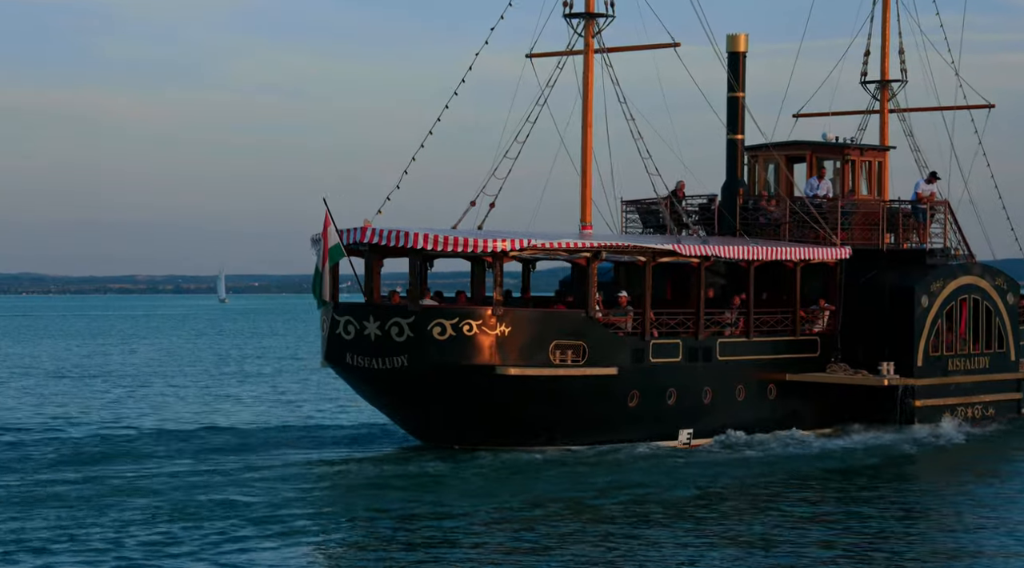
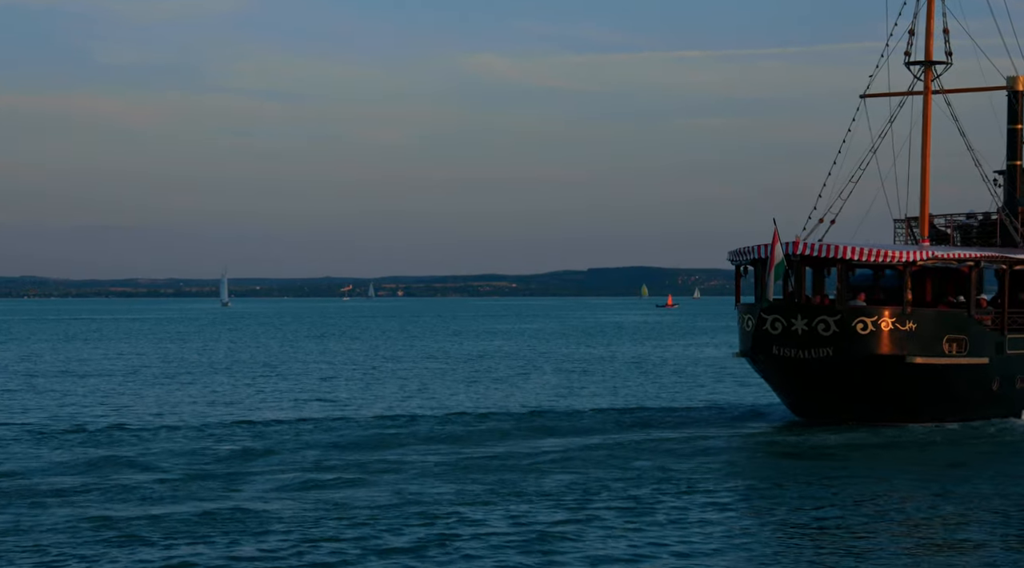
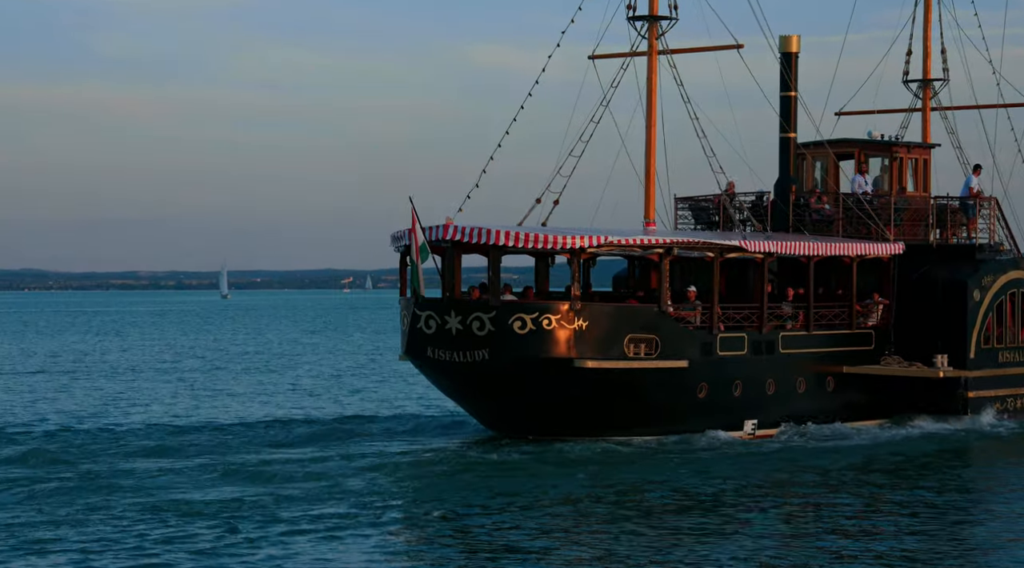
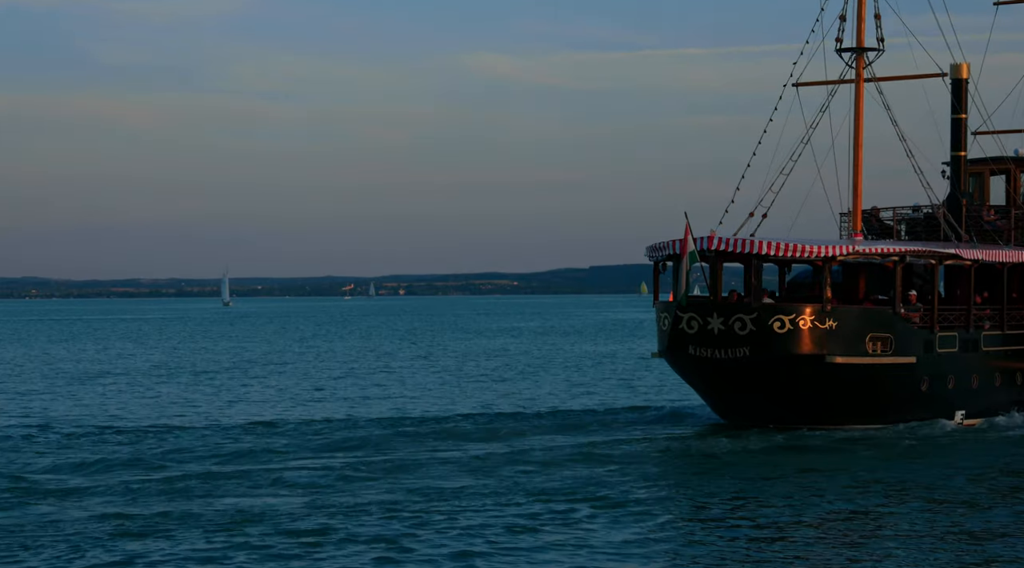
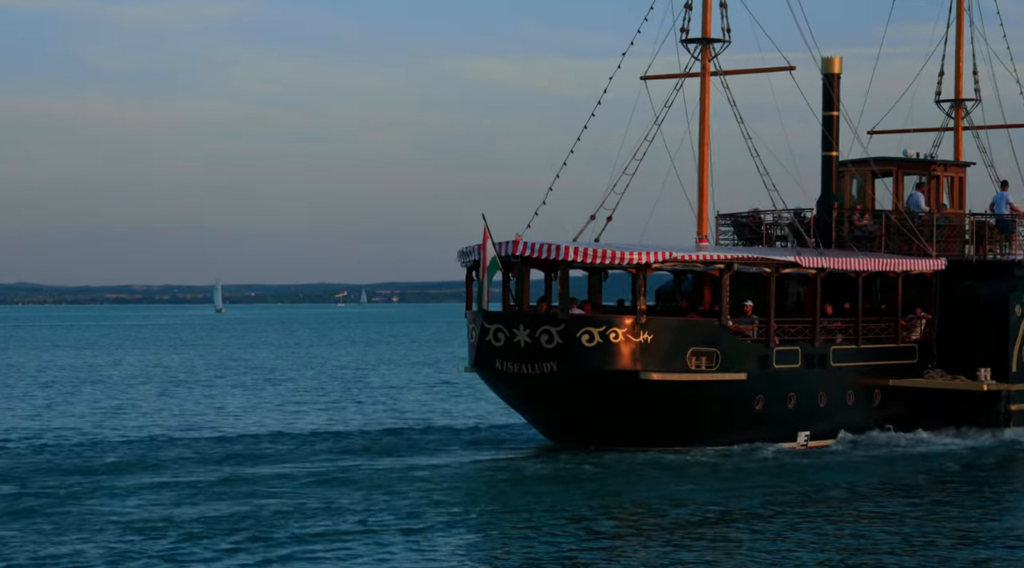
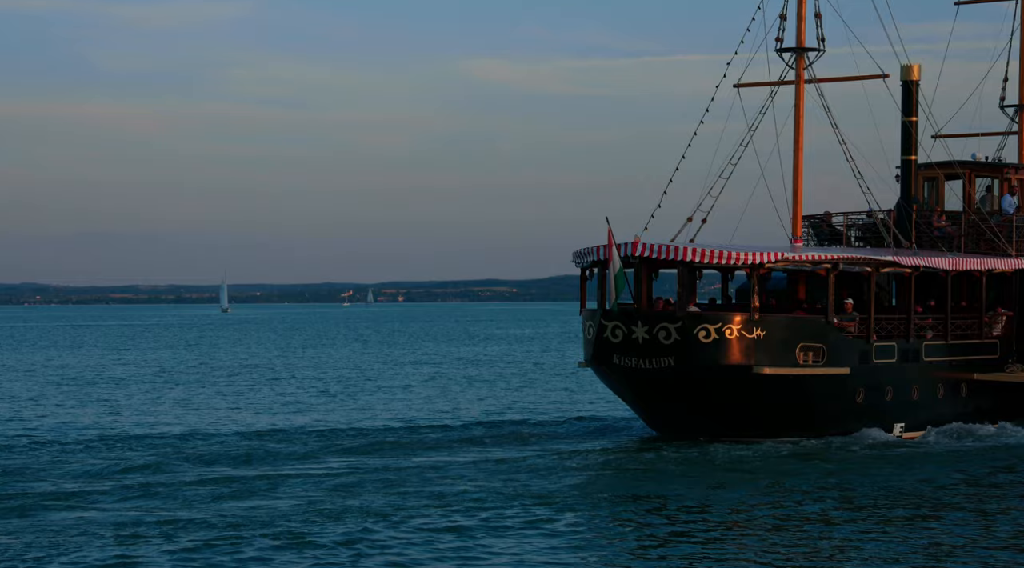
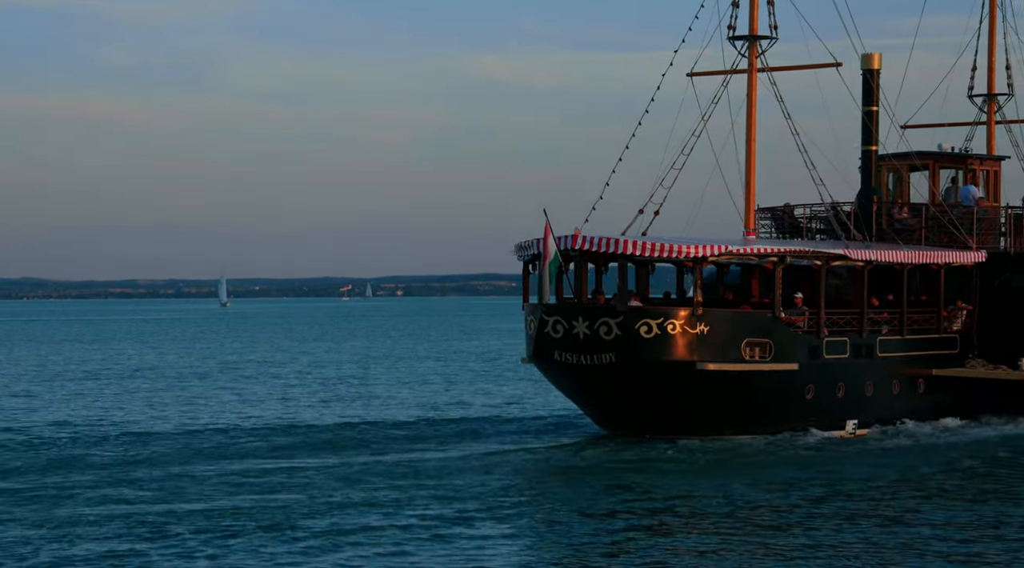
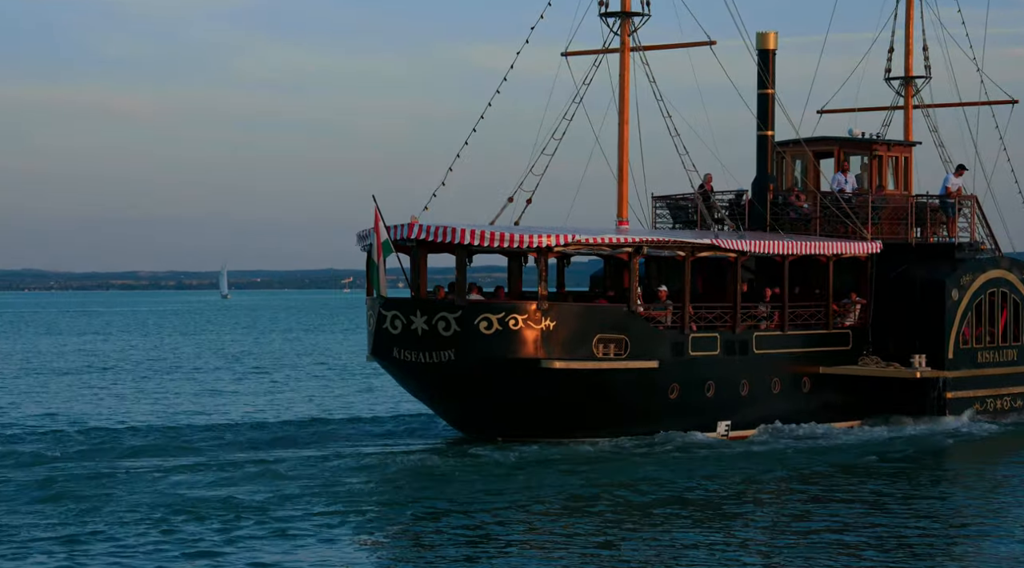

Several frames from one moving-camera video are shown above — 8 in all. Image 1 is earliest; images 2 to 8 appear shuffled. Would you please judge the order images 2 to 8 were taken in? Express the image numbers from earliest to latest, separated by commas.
8, 3, 5, 7, 6, 4, 2
